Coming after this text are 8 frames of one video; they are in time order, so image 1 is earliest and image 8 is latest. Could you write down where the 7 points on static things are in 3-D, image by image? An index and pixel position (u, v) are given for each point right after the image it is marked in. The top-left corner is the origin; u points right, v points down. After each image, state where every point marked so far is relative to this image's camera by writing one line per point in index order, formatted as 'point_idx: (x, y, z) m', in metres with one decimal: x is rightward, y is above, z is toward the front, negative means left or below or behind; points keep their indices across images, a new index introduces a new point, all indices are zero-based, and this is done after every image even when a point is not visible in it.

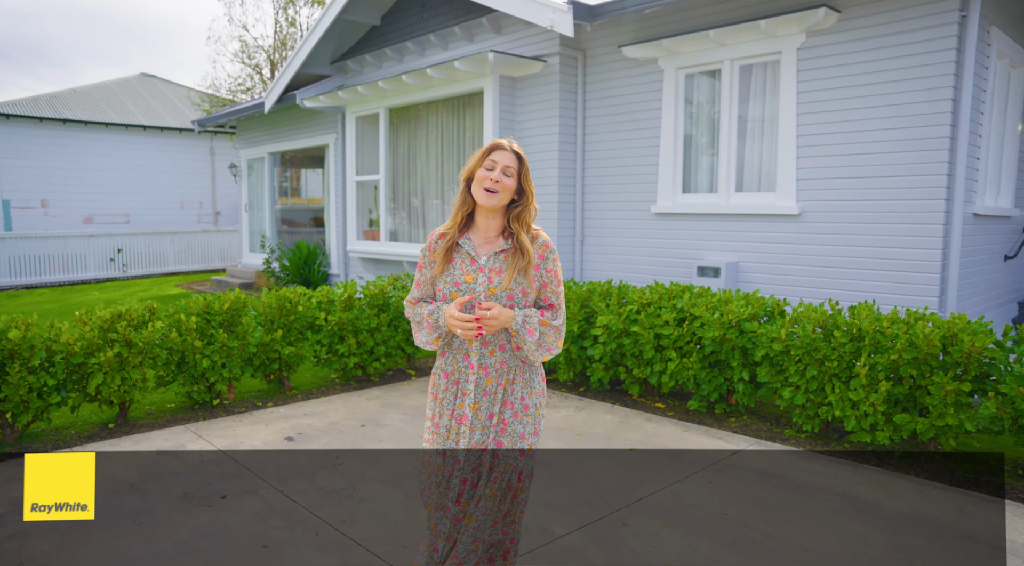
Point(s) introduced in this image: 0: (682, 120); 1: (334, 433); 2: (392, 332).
0: (+1.7, +1.6, +7.2) m
1: (-1.2, -1.0, +4.9) m
2: (-1.0, -0.4, +6.3) m
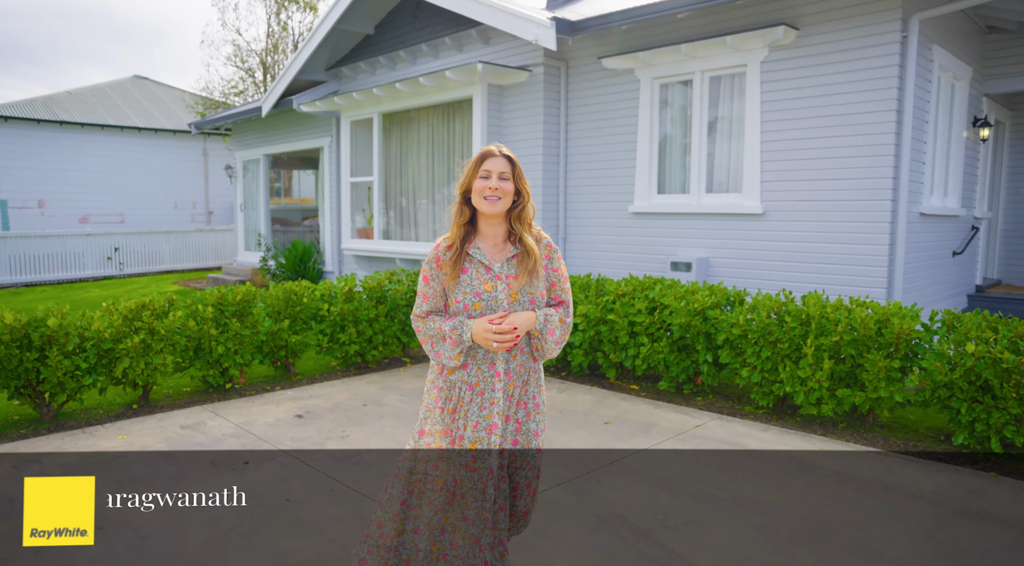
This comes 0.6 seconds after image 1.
0: (+1.5, +1.7, +7.7) m
1: (-1.3, -0.9, +5.4) m
2: (-1.1, -0.4, +6.8) m
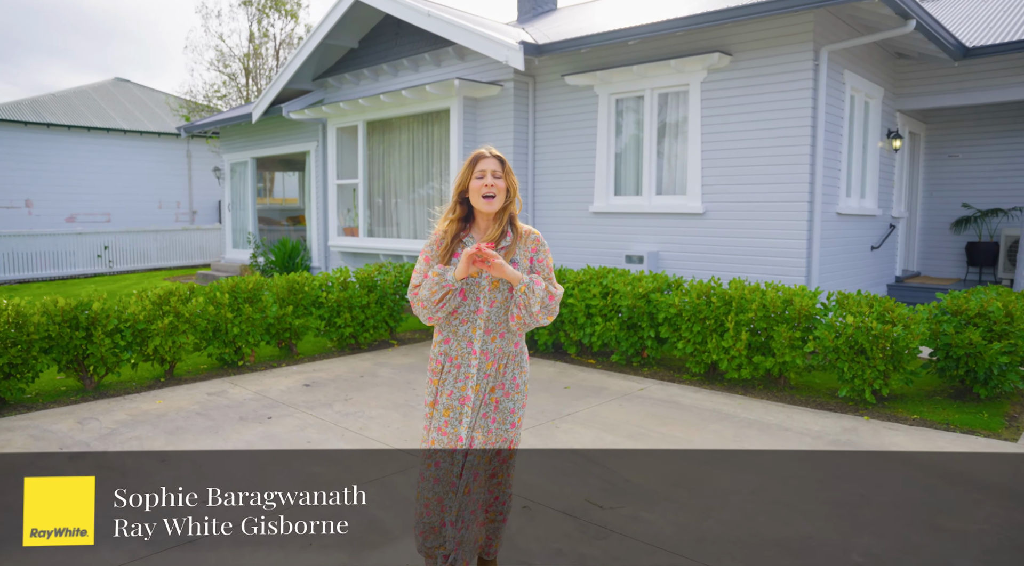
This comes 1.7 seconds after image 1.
0: (+1.2, +1.8, +8.8) m
1: (-1.5, -0.8, +6.4) m
2: (-1.4, -0.3, +7.8) m
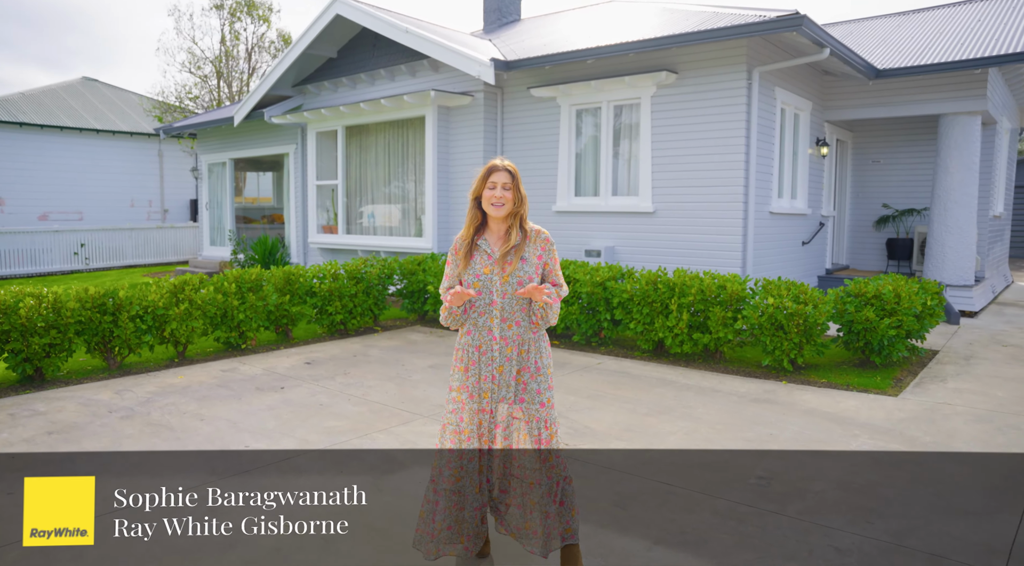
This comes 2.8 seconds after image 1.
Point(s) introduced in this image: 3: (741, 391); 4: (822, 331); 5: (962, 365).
0: (+0.8, +1.9, +9.8) m
1: (-1.7, -0.7, +7.2) m
2: (-1.7, -0.2, +8.6) m
3: (+1.9, -0.9, +6.0) m
4: (+2.7, -0.4, +6.4) m
5: (+4.1, -0.7, +6.7) m
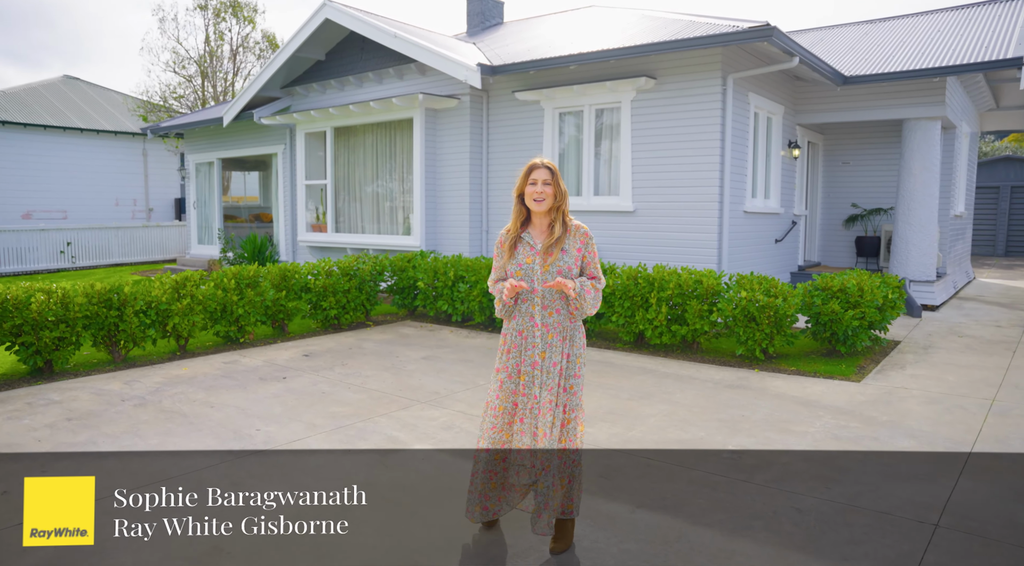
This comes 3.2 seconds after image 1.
0: (+0.6, +1.9, +10.2) m
1: (-1.8, -0.7, +7.6) m
2: (-1.9, -0.1, +9.0) m
3: (+1.8, -0.8, +6.4) m
4: (+2.6, -0.4, +6.9) m
5: (+4.0, -0.7, +7.2) m
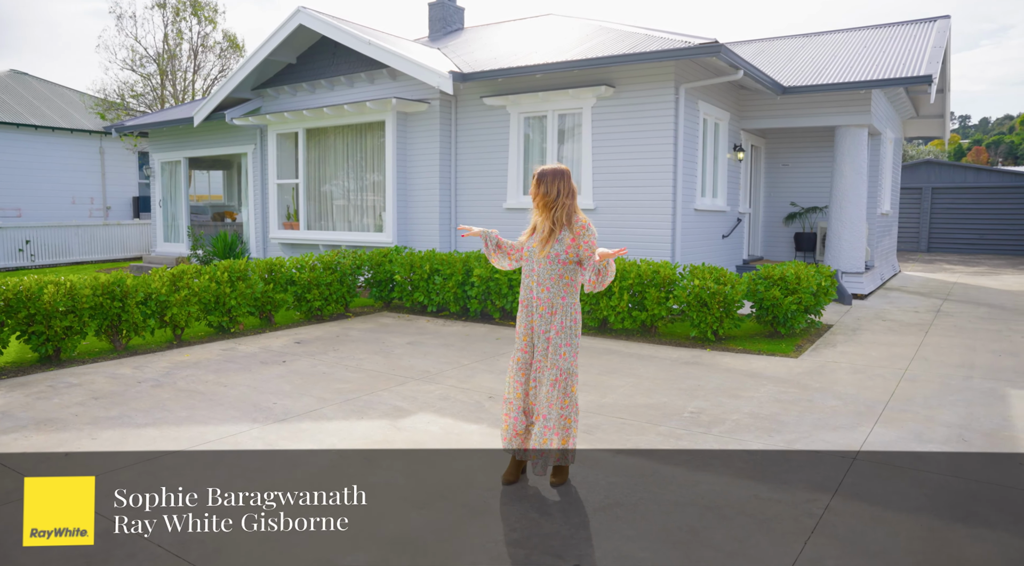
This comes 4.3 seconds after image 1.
0: (+0.2, +2.0, +10.9) m
1: (-2.1, -0.6, +8.1) m
2: (-2.3, 0.0, +9.5) m
3: (+1.6, -0.7, +7.2) m
4: (+2.4, -0.3, +7.7) m
5: (+3.7, -0.6, +8.1) m
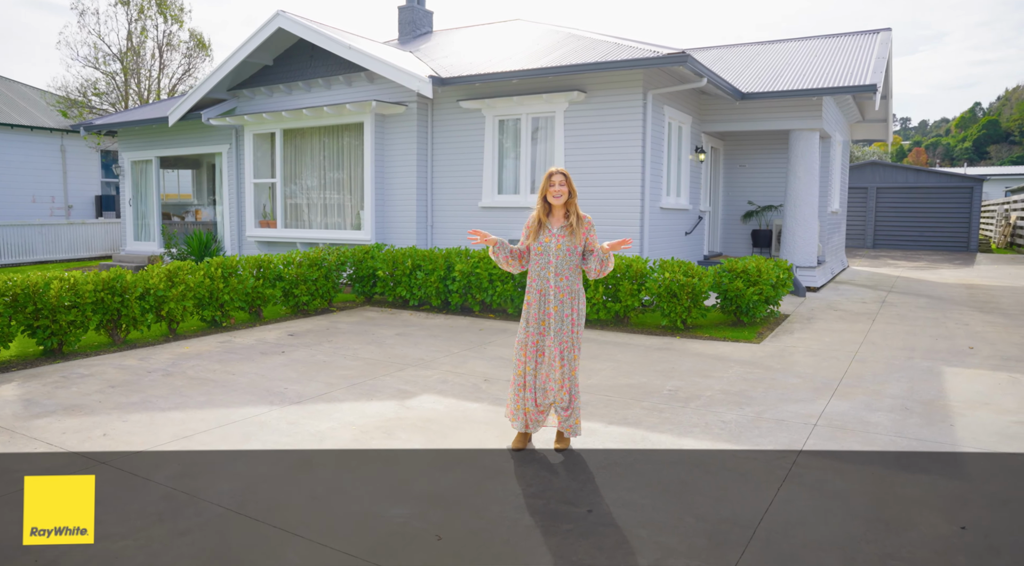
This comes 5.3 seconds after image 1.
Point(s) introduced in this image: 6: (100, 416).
0: (-0.2, +2.1, +11.4) m
1: (-2.3, -0.6, +8.5) m
2: (-2.5, 0.0, +9.9) m
3: (+1.4, -0.7, +7.8) m
4: (+2.2, -0.2, +8.4) m
5: (+3.5, -0.5, +8.8) m
6: (-2.9, -0.9, +5.2) m
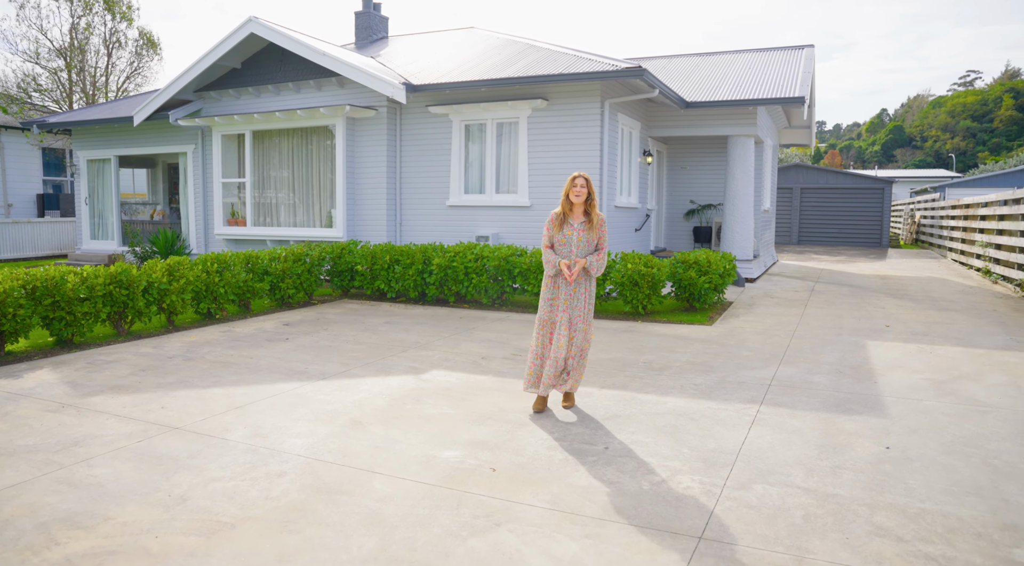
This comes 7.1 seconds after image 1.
0: (-0.8, +2.2, +12.2) m
1: (-2.6, -0.5, +9.1) m
2: (-2.9, +0.1, +10.5) m
3: (+1.2, -0.5, +8.8) m
4: (+1.9, 0.0, +9.4) m
5: (+3.2, -0.3, +10.0) m
6: (-2.9, -0.9, +5.7) m
